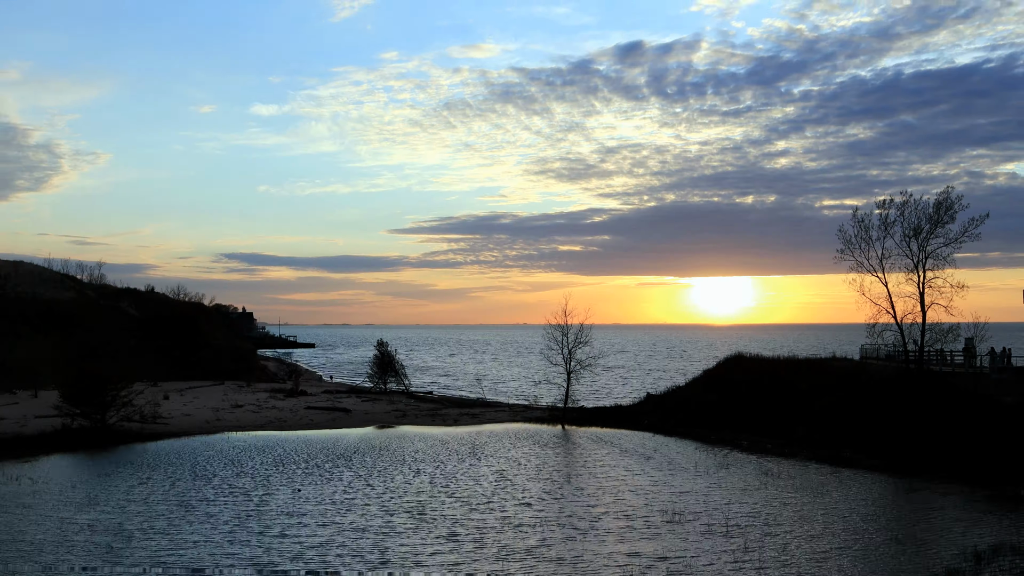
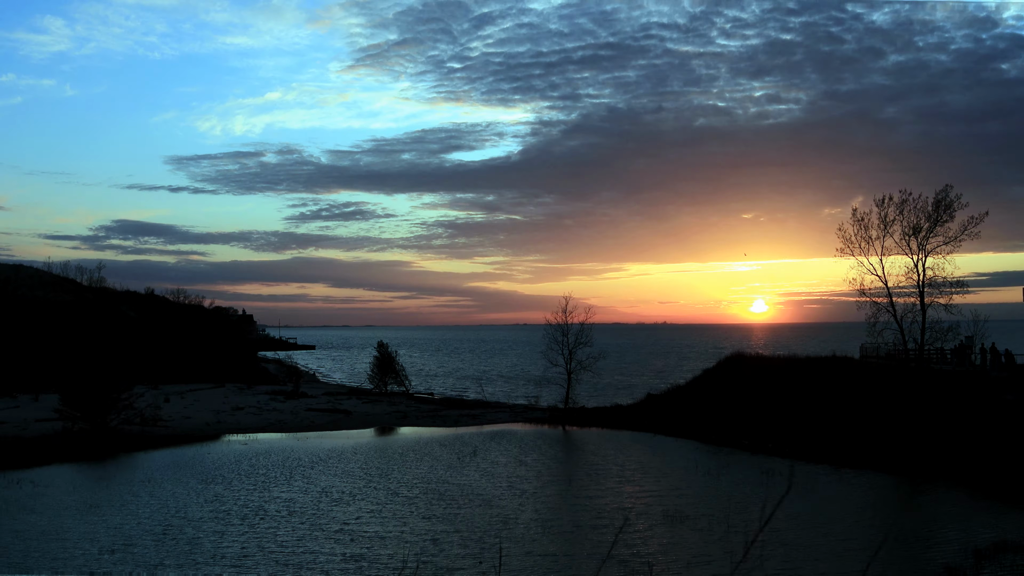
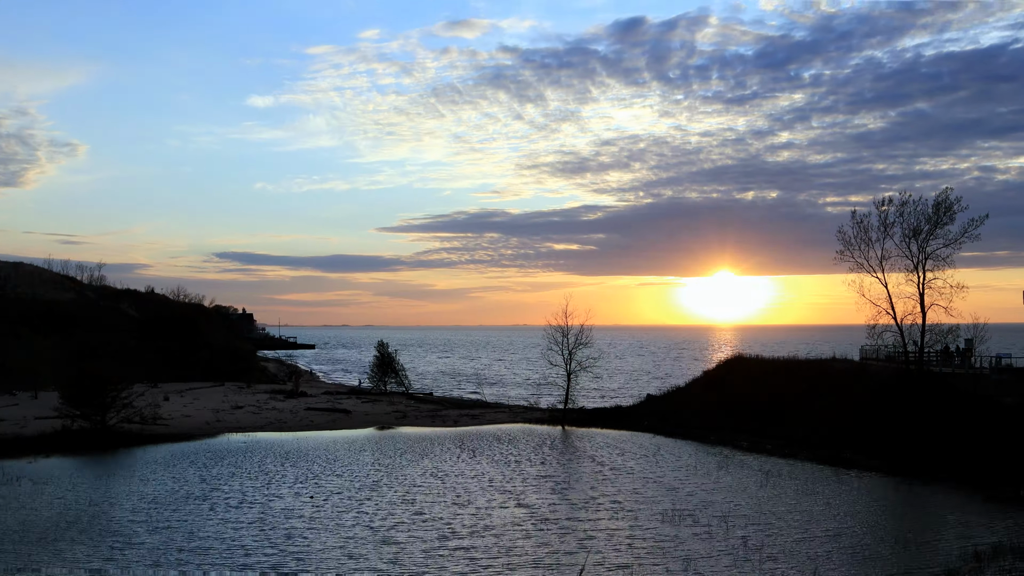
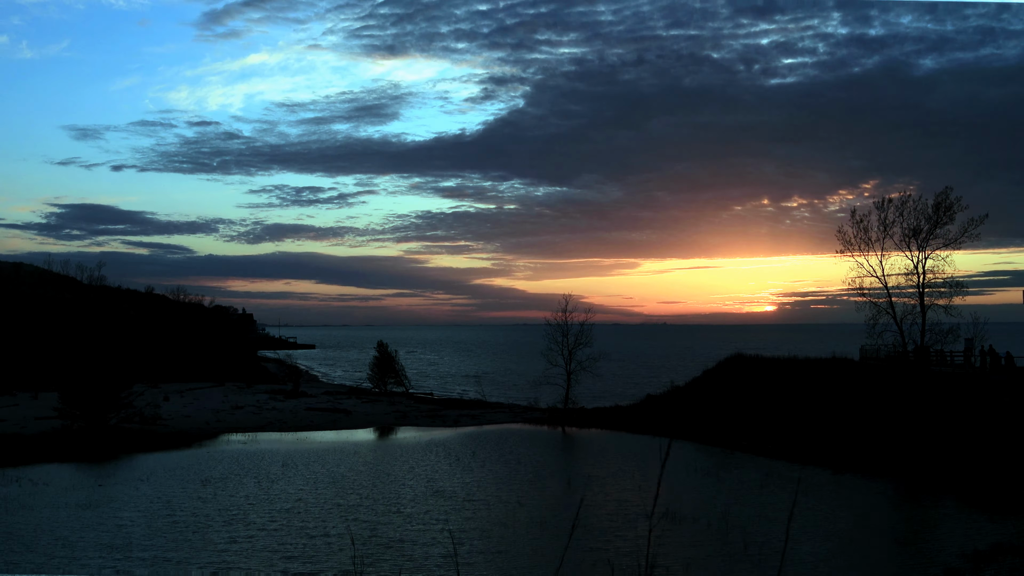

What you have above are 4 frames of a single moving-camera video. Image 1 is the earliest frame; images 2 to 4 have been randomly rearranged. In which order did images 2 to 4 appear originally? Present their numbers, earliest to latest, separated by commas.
3, 2, 4
